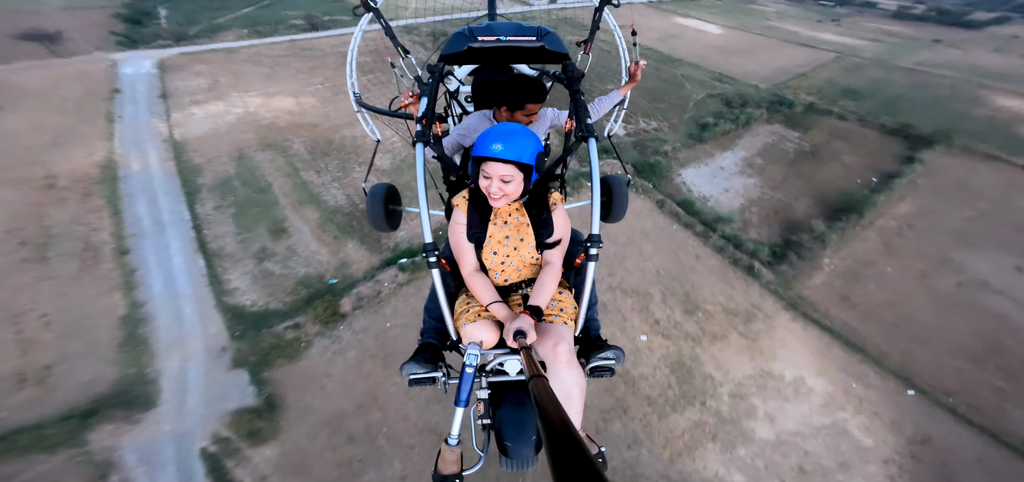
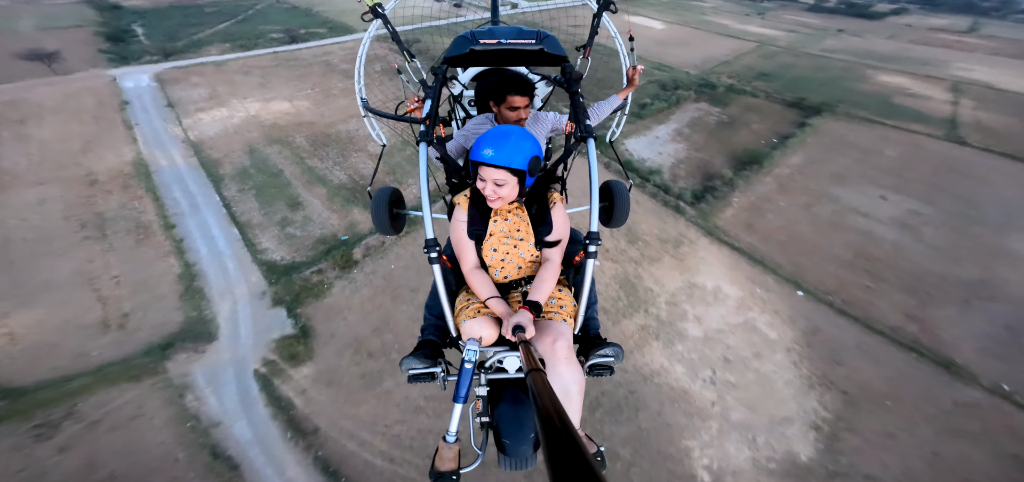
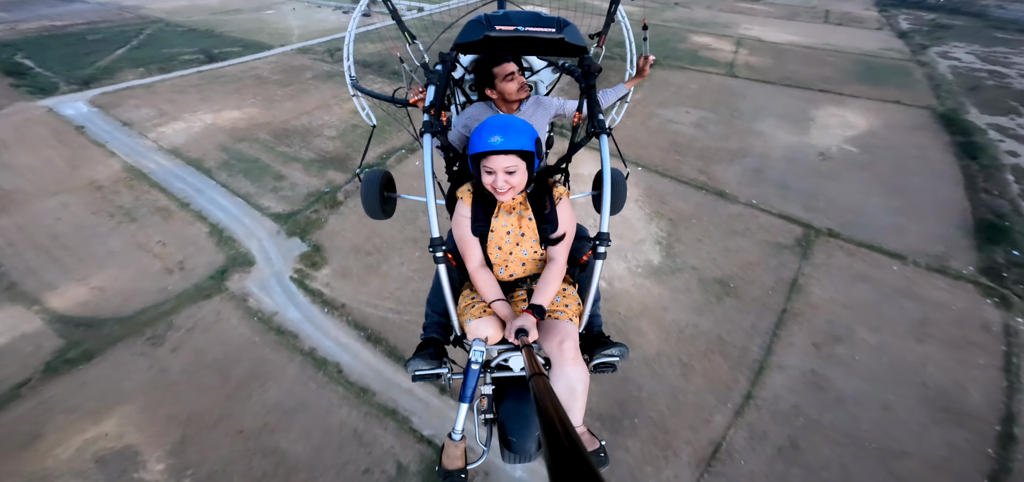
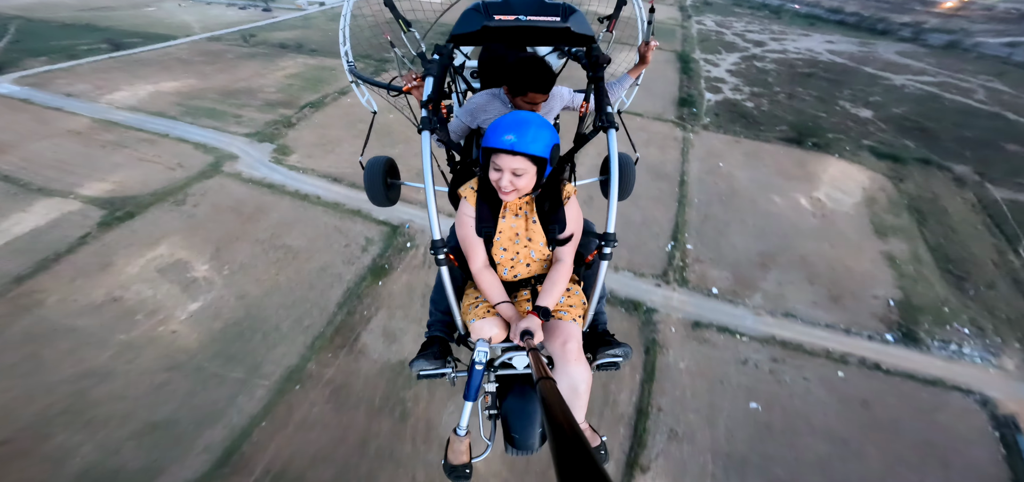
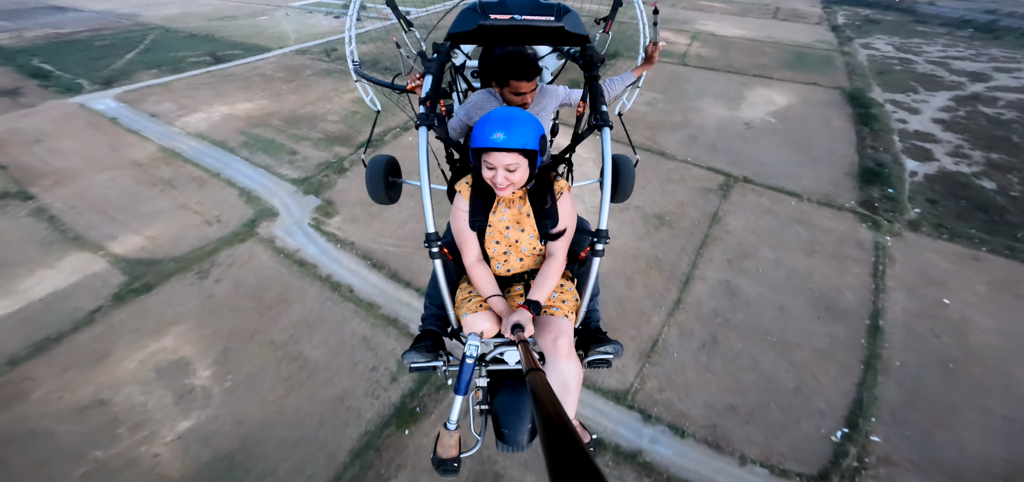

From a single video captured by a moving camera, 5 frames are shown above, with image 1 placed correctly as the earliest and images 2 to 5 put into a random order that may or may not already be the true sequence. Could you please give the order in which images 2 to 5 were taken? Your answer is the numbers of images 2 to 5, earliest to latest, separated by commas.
2, 3, 5, 4
